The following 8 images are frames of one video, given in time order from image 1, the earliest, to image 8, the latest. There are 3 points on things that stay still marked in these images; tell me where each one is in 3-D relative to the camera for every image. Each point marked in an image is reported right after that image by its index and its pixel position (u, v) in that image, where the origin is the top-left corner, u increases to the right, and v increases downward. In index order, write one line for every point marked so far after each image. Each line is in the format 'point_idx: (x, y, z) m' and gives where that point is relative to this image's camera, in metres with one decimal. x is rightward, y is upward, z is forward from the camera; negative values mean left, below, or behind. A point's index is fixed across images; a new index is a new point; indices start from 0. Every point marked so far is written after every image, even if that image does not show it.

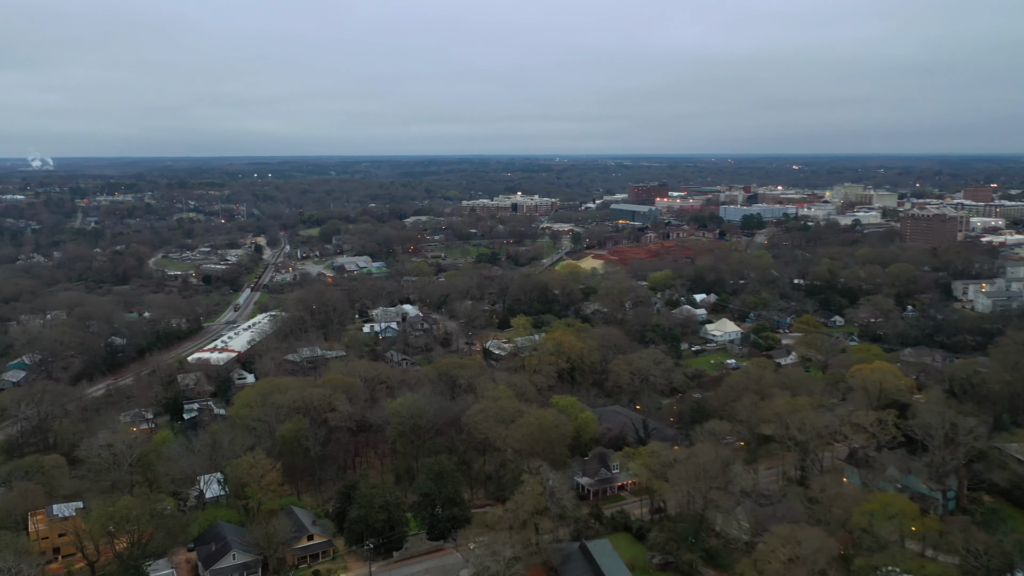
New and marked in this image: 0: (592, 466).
0: (+1.9, -4.3, +19.7) m
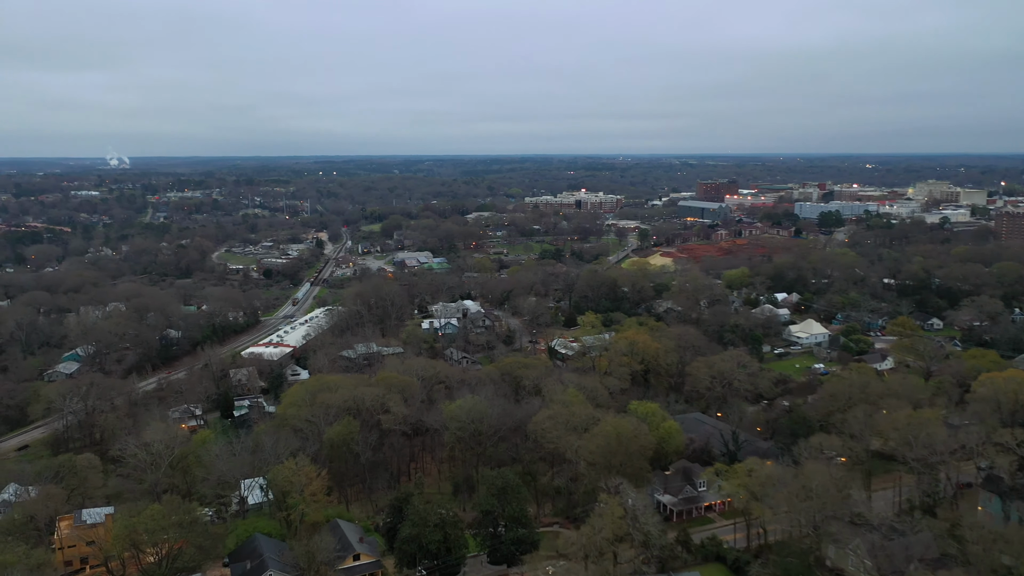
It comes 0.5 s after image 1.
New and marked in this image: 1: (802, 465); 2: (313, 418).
0: (+3.5, -4.1, +17.3) m
1: (+5.6, -3.4, +15.7) m
2: (-4.8, -3.1, +19.7) m
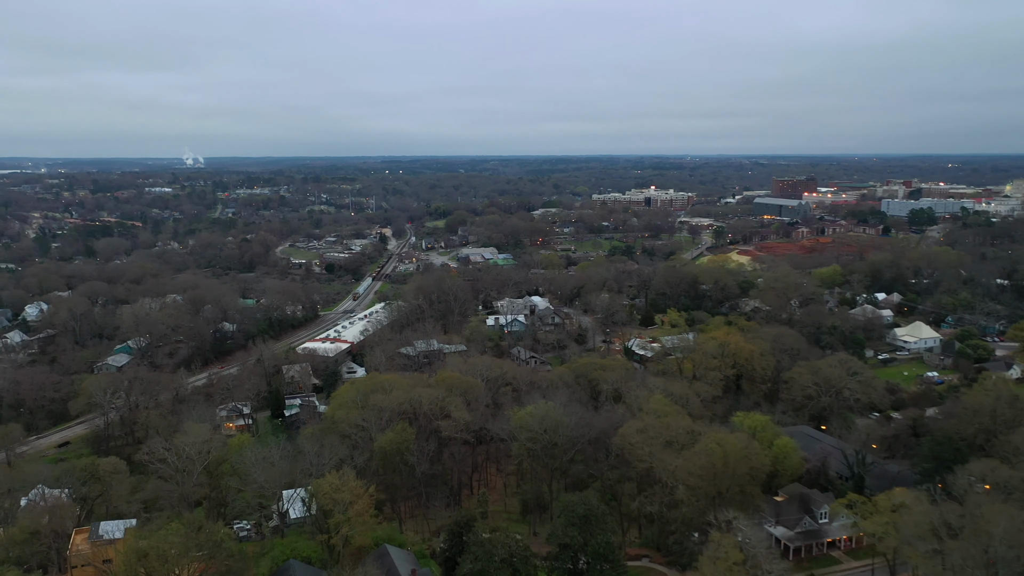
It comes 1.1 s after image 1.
0: (+4.9, -4.0, +14.3) m
1: (+6.9, -3.3, +12.6) m
2: (-3.1, -2.8, +17.3) m
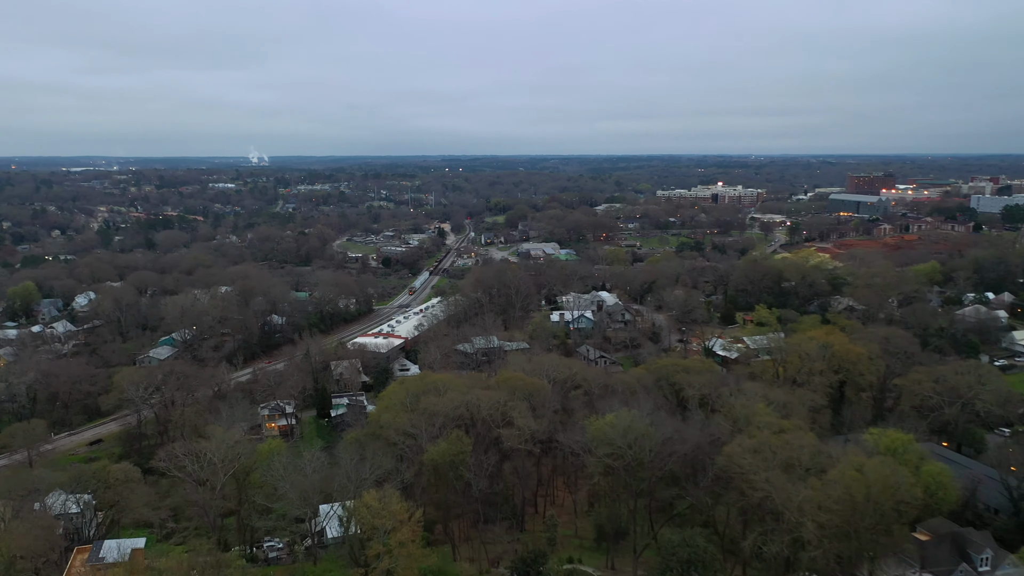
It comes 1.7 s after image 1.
0: (+6.0, -3.8, +11.3) m
1: (+7.9, -3.1, +9.4) m
2: (-1.8, -2.6, +14.9) m
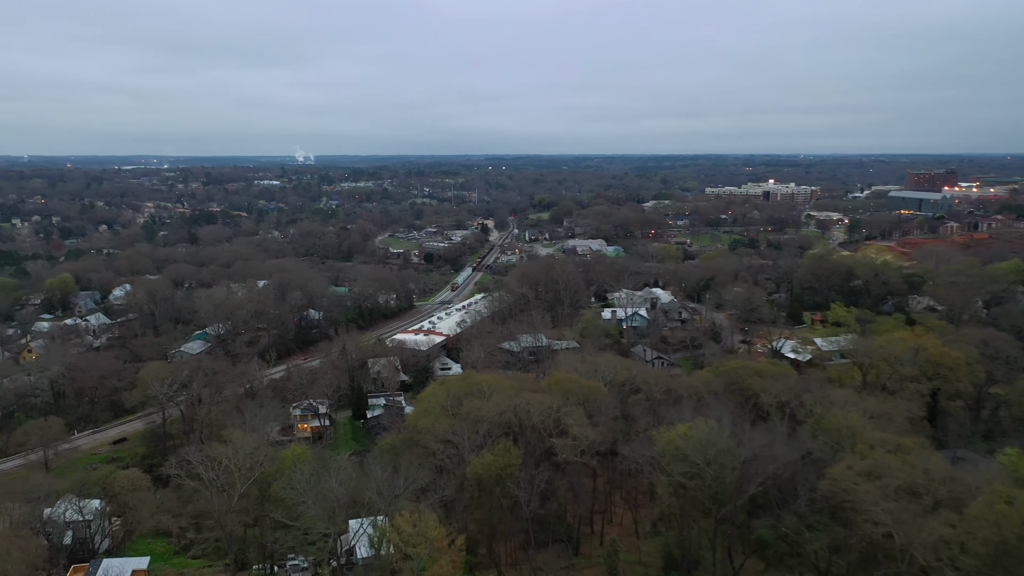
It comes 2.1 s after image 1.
0: (+6.7, -3.6, +9.1) m
1: (+8.5, -3.0, +7.1) m
2: (-0.9, -2.4, +13.1) m
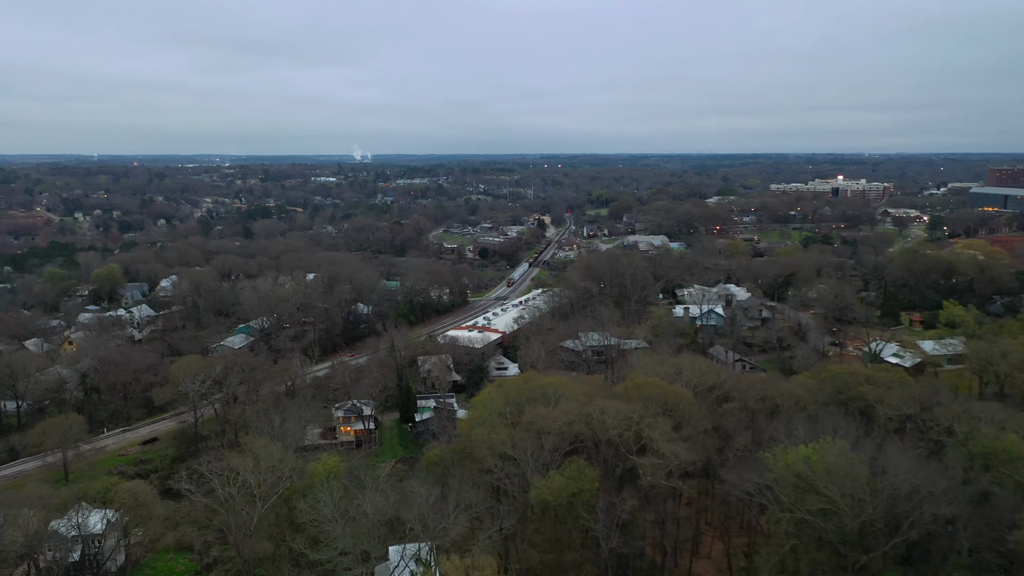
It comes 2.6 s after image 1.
0: (+7.4, -3.5, +6.4) m
1: (+9.1, -2.9, +4.3) m
2: (+0.1, -2.2, +10.9) m
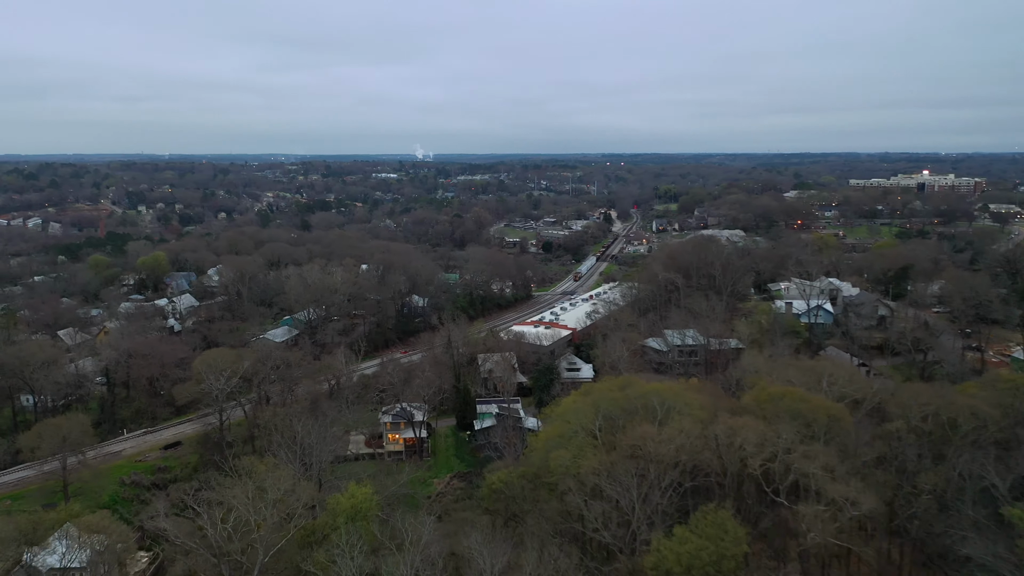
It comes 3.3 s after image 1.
0: (+8.0, -3.3, +2.8) m
1: (+9.5, -2.7, +0.6) m
2: (+1.0, -1.9, +7.8) m
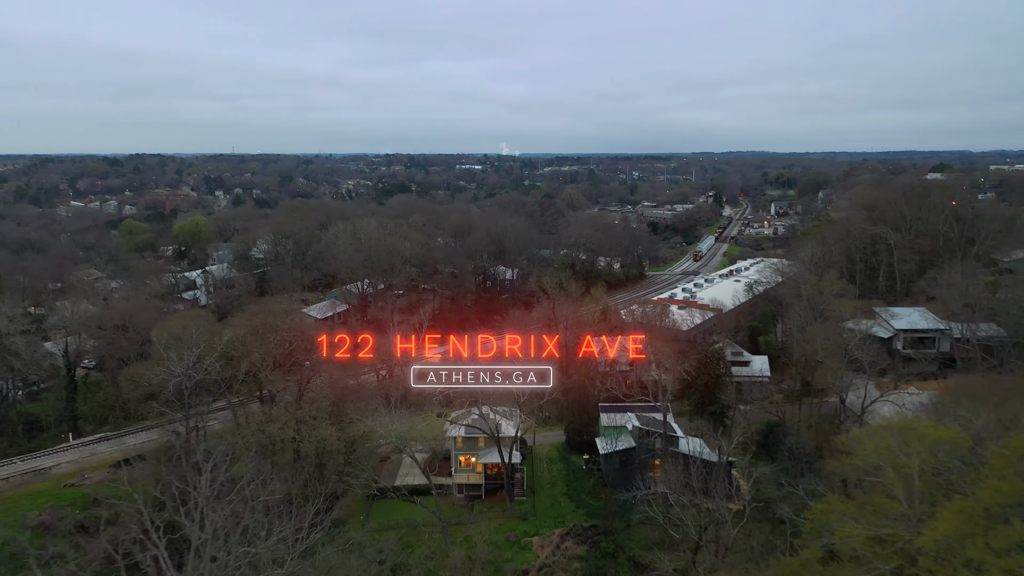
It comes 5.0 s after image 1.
0: (+8.4, -2.5, -4.8) m
1: (+9.7, -1.9, -7.1) m
2: (+2.0, -1.0, +0.9) m
